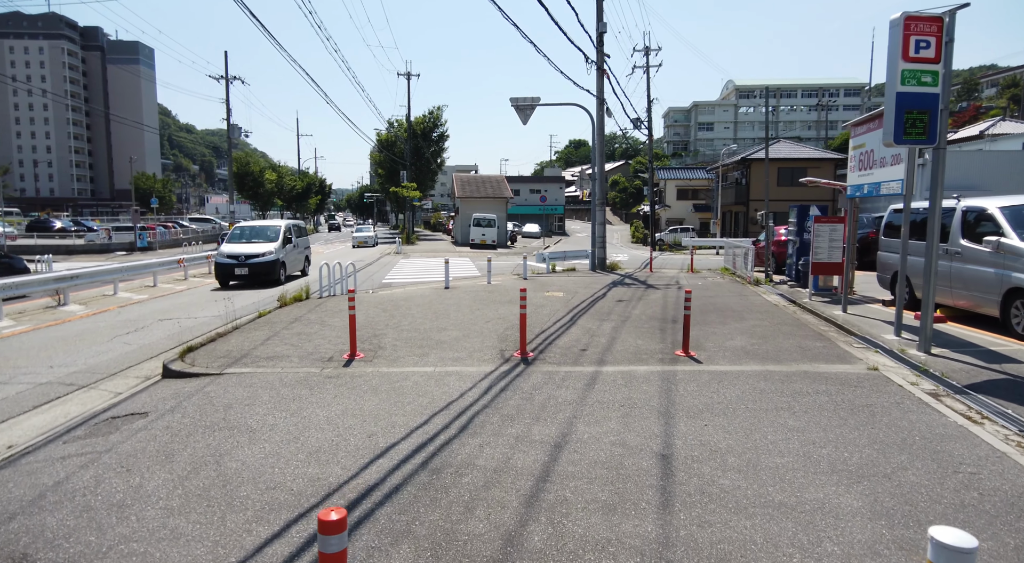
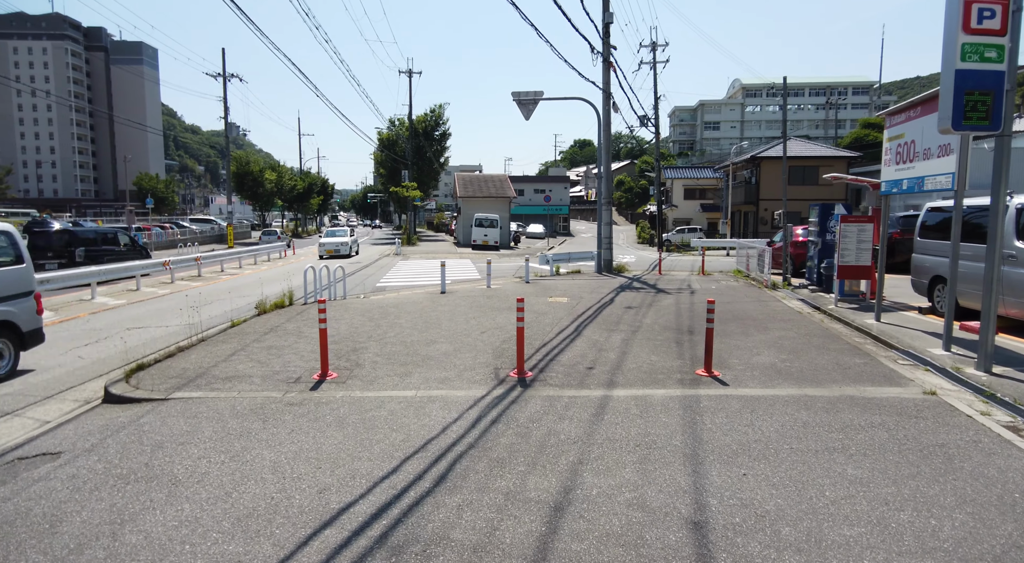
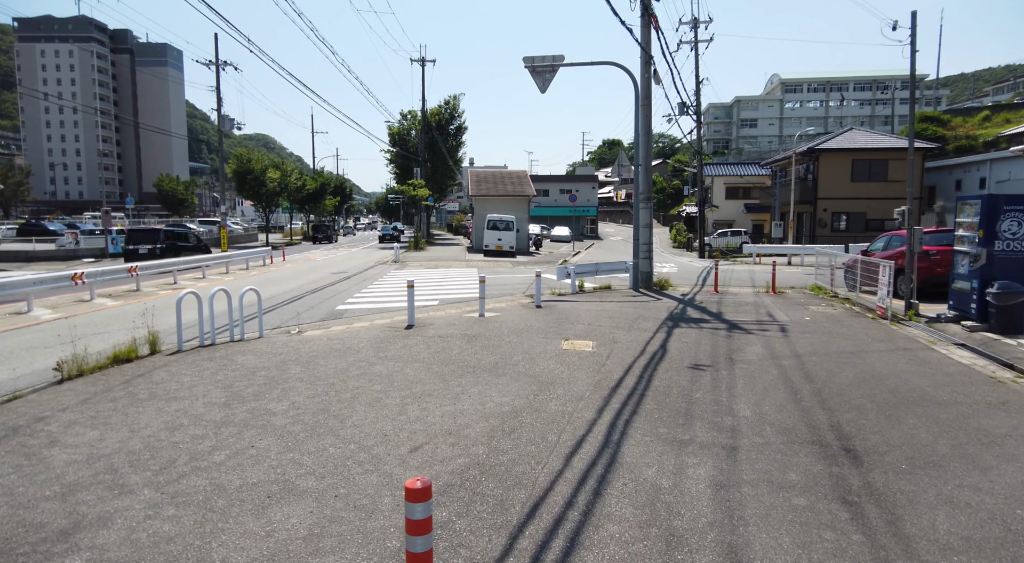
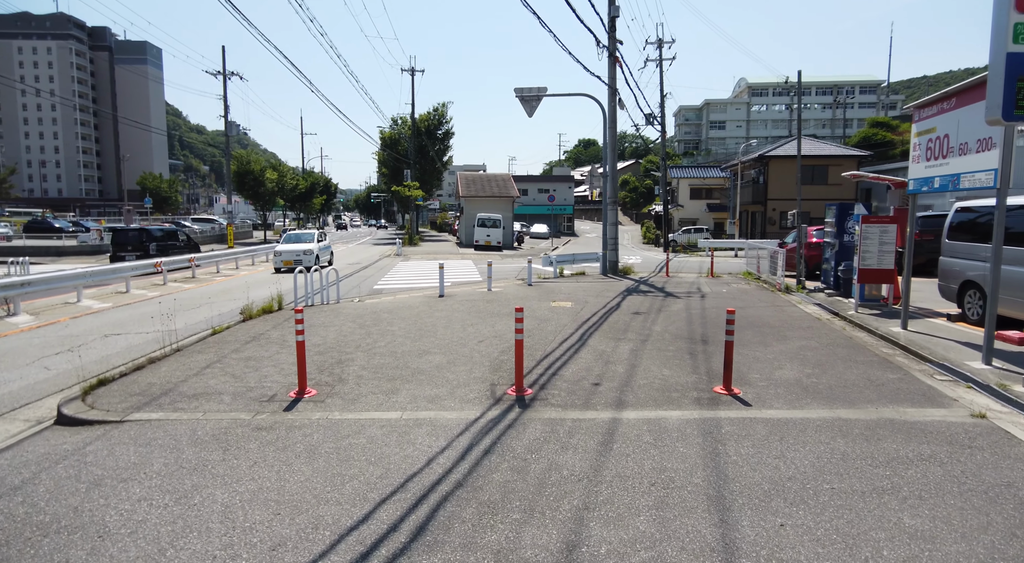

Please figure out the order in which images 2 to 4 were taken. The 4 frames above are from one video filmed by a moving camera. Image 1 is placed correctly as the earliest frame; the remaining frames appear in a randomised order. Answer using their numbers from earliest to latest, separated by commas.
2, 4, 3
